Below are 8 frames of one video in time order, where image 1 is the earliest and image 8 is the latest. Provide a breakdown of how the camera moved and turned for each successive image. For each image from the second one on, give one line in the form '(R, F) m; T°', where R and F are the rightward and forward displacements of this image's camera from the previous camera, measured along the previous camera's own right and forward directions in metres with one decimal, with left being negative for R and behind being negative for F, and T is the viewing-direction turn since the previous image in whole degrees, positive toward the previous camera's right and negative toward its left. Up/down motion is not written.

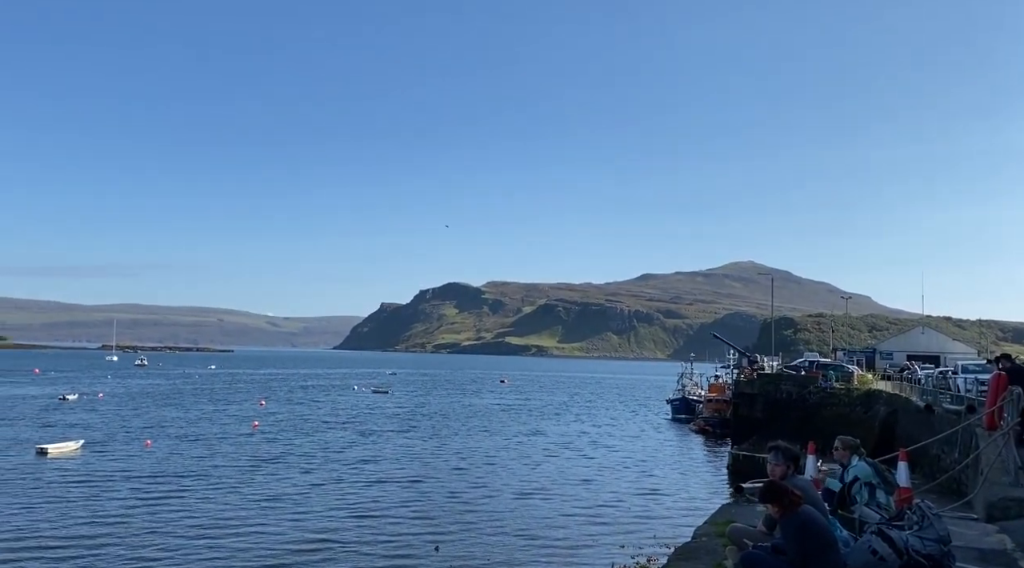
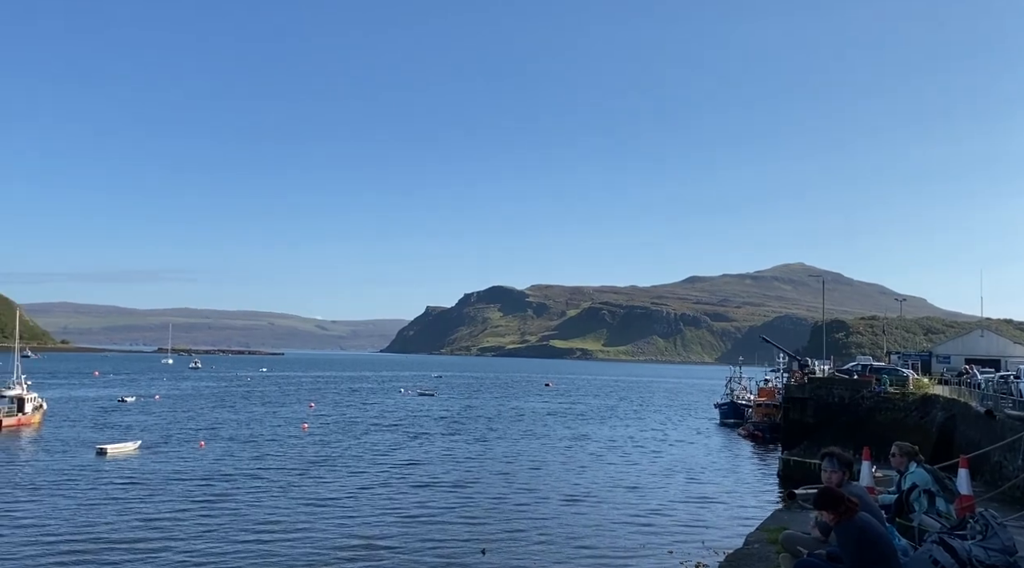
(-0.1, +0.2) m; -3°
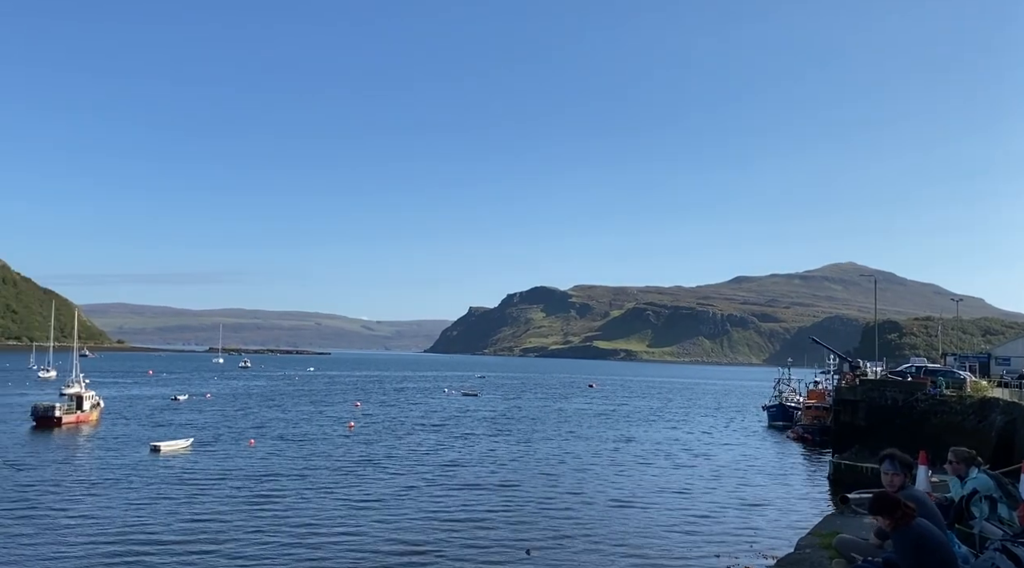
(-0.1, +0.3) m; -3°
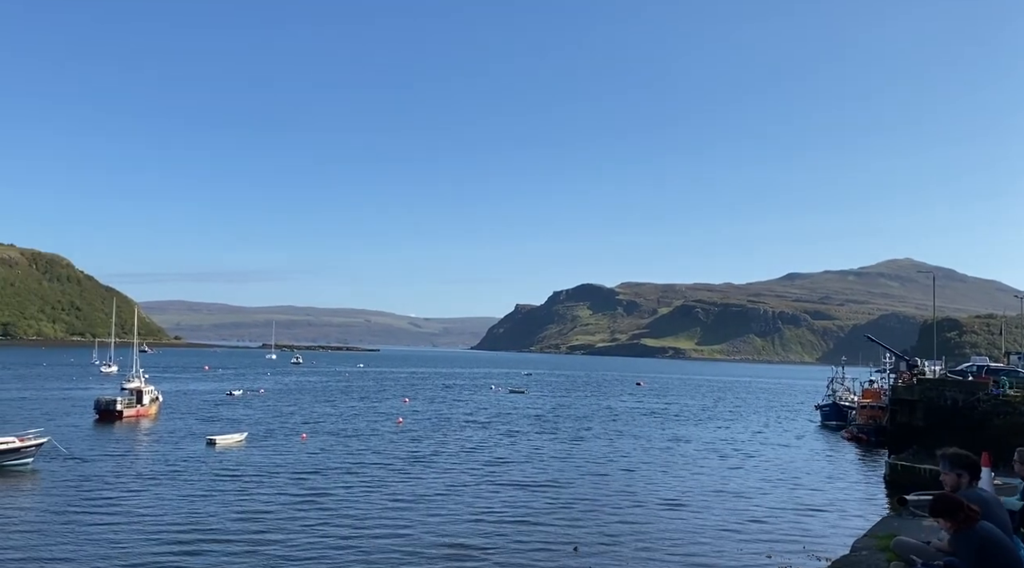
(-0.1, +0.3) m; -3°
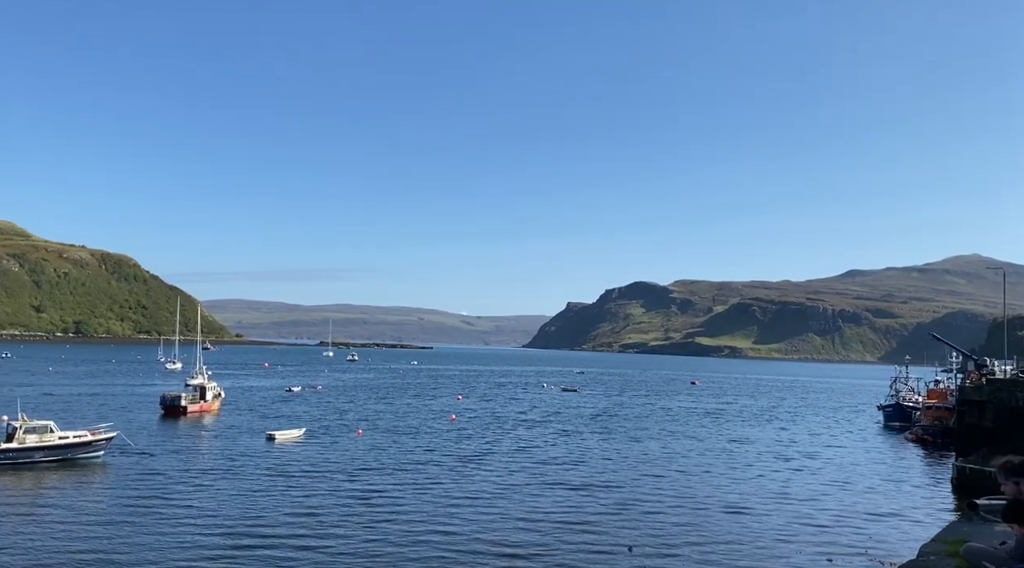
(-0.1, +0.4) m; -3°
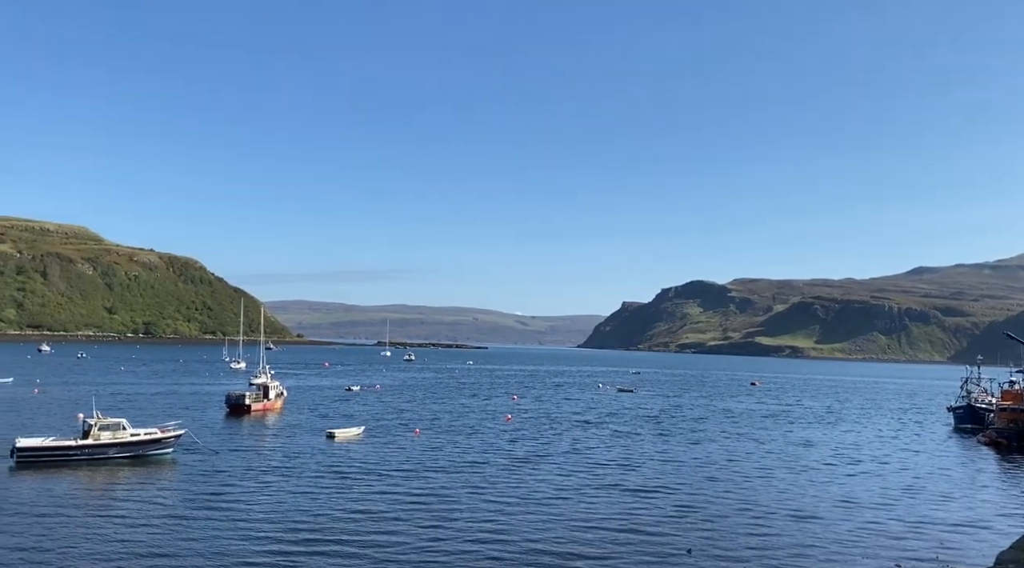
(0.0, +0.6) m; -3°
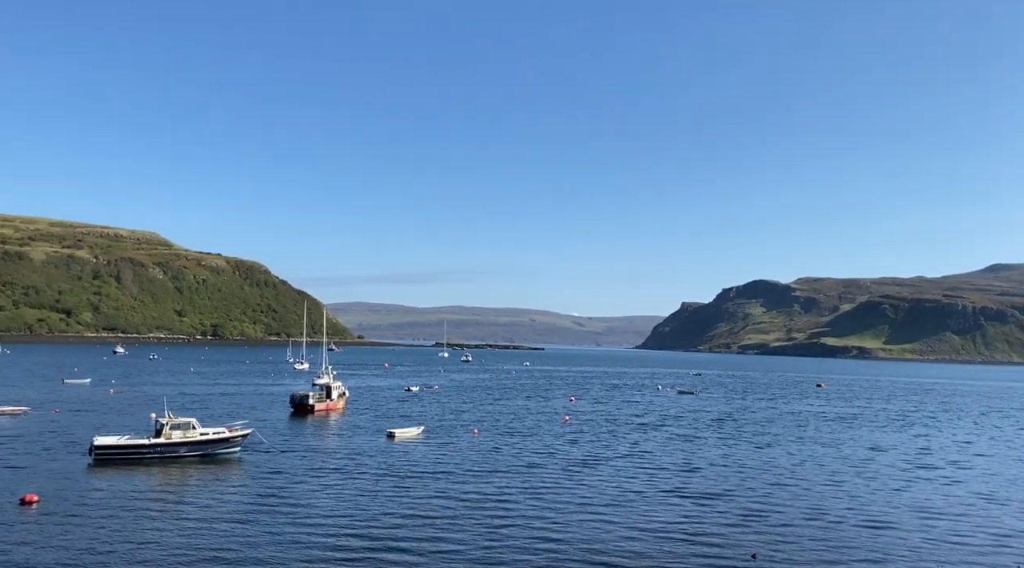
(+0.1, +0.8) m; -4°
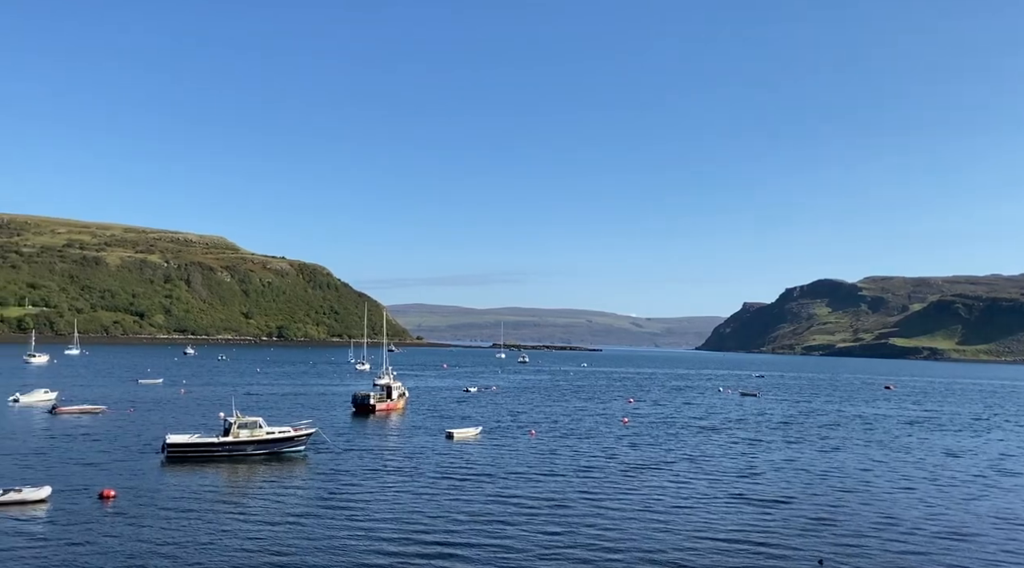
(+0.1, +0.9) m; -4°
